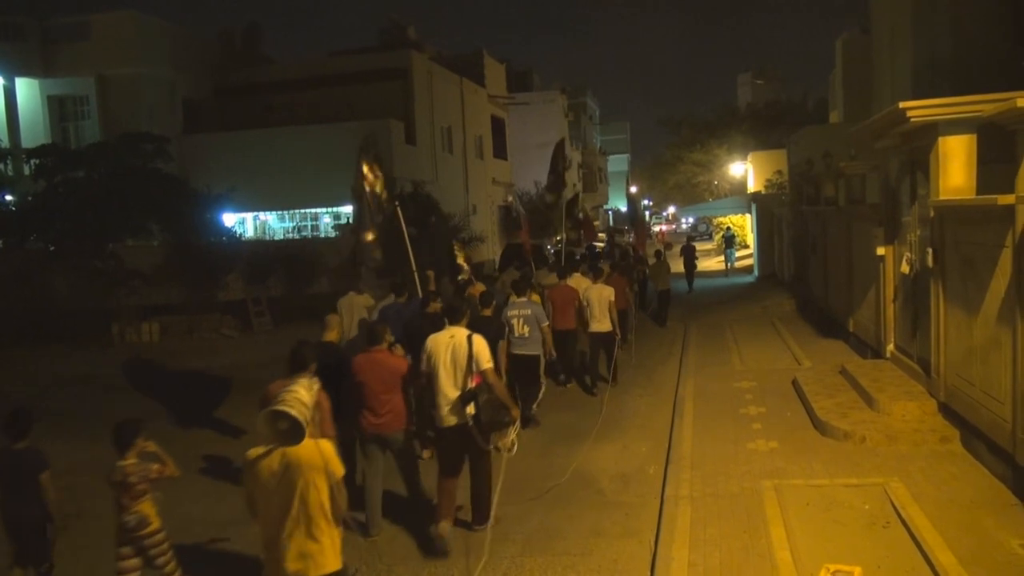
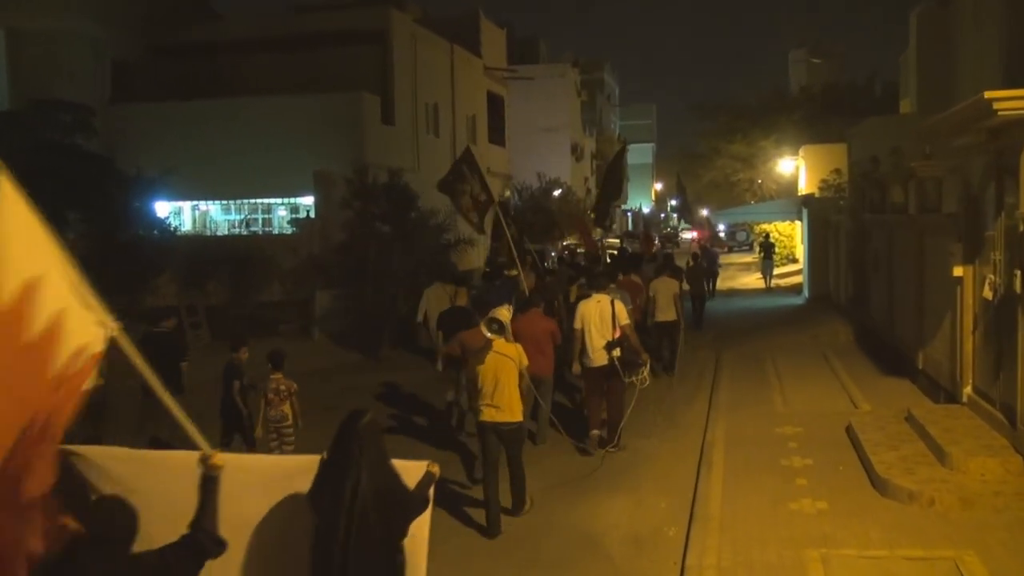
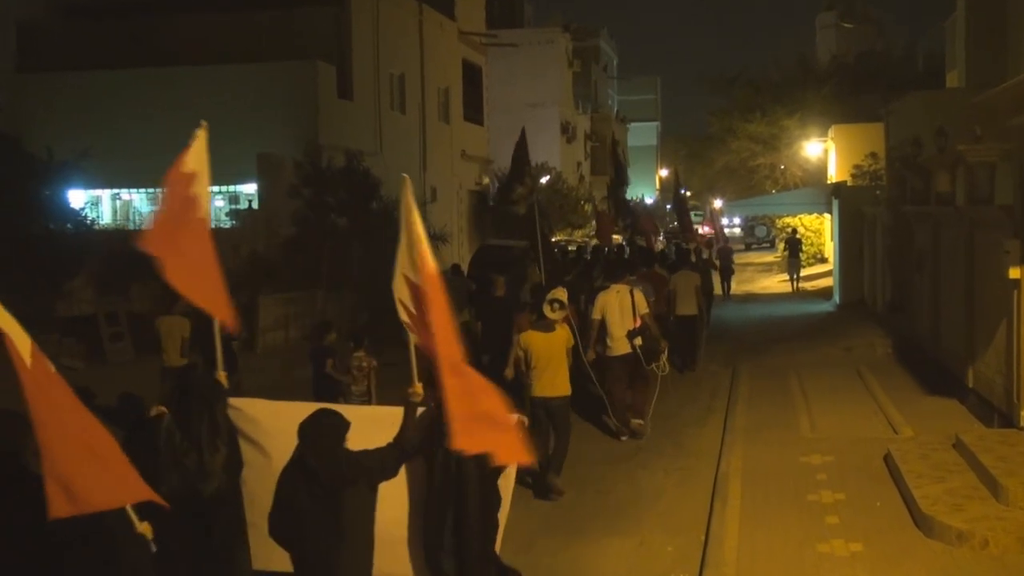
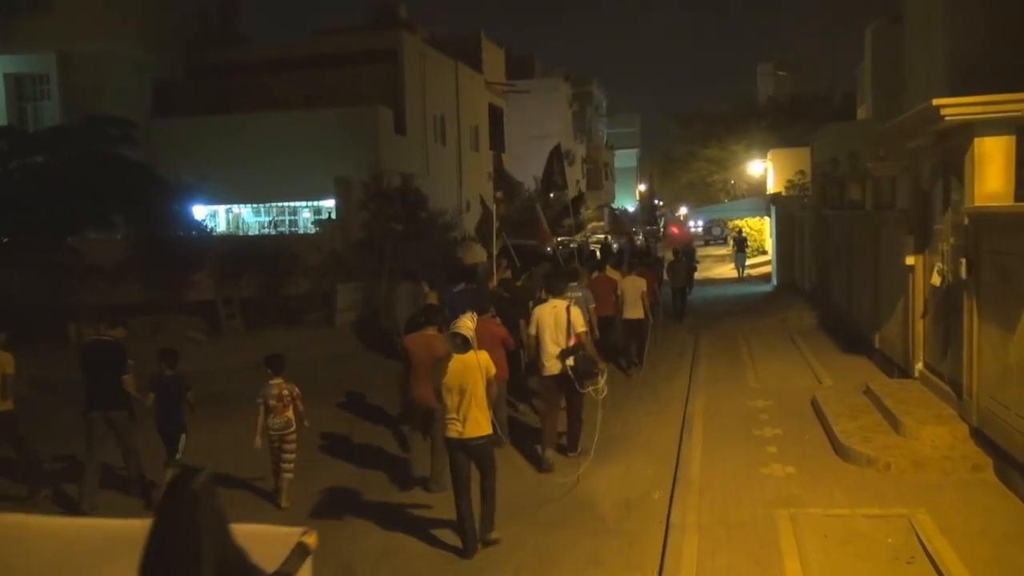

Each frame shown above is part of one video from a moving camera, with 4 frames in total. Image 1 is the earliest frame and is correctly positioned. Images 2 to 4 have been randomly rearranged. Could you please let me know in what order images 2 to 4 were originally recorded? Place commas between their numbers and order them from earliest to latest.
4, 2, 3
